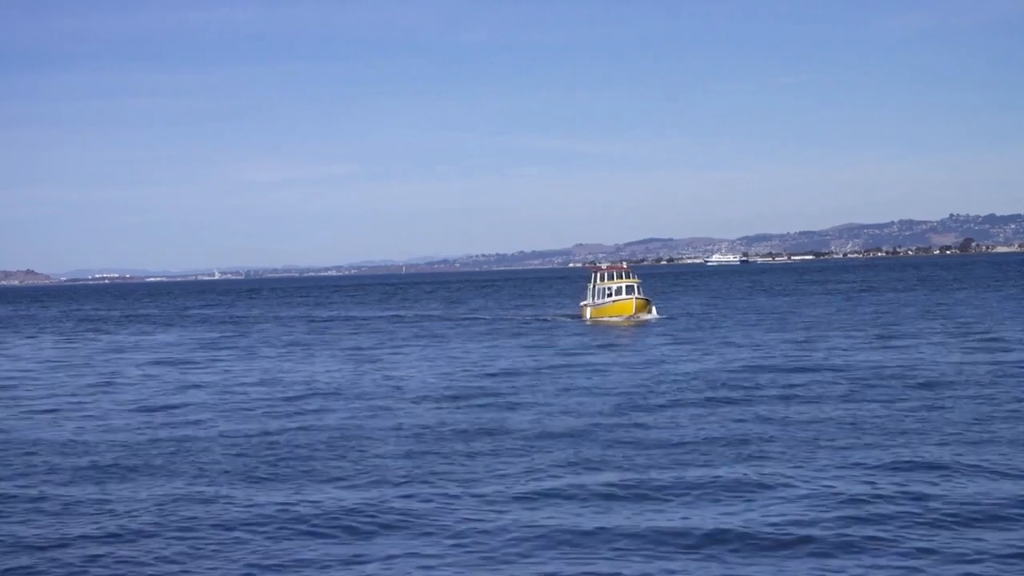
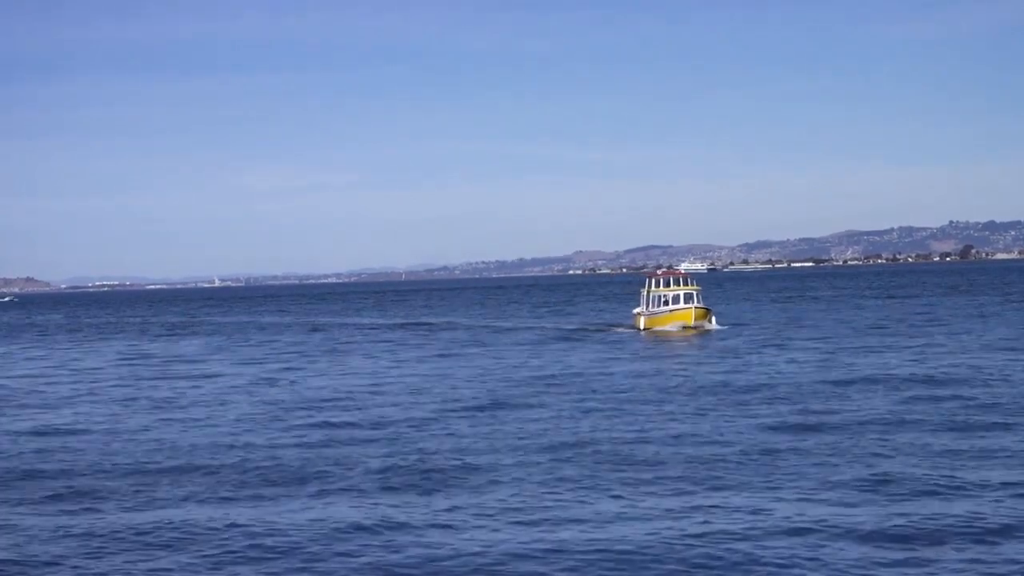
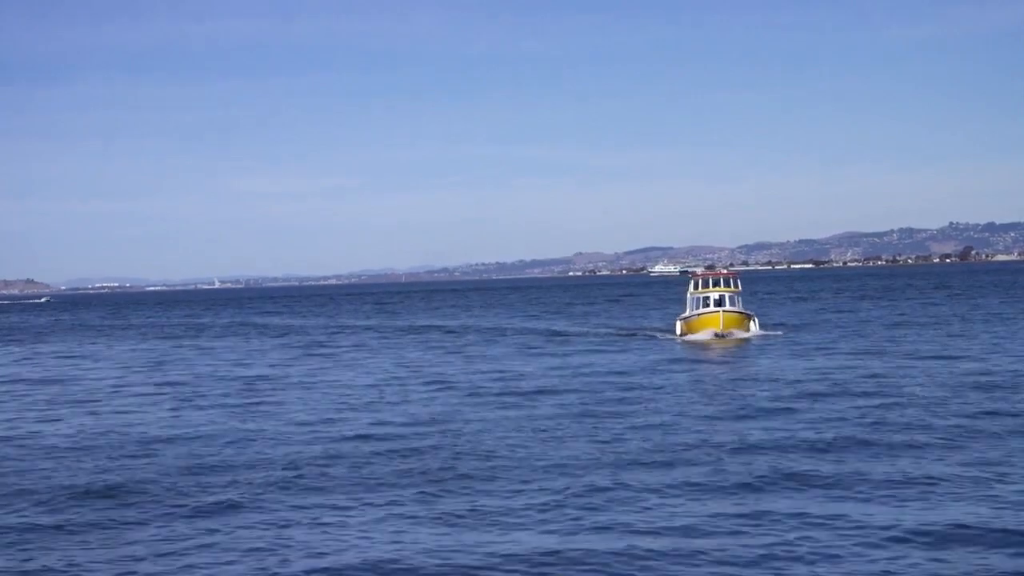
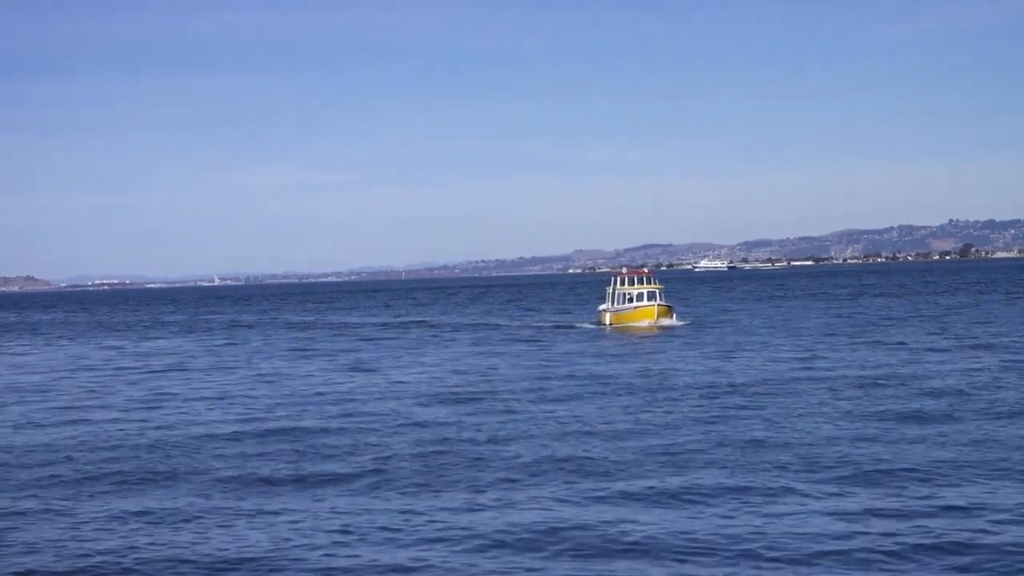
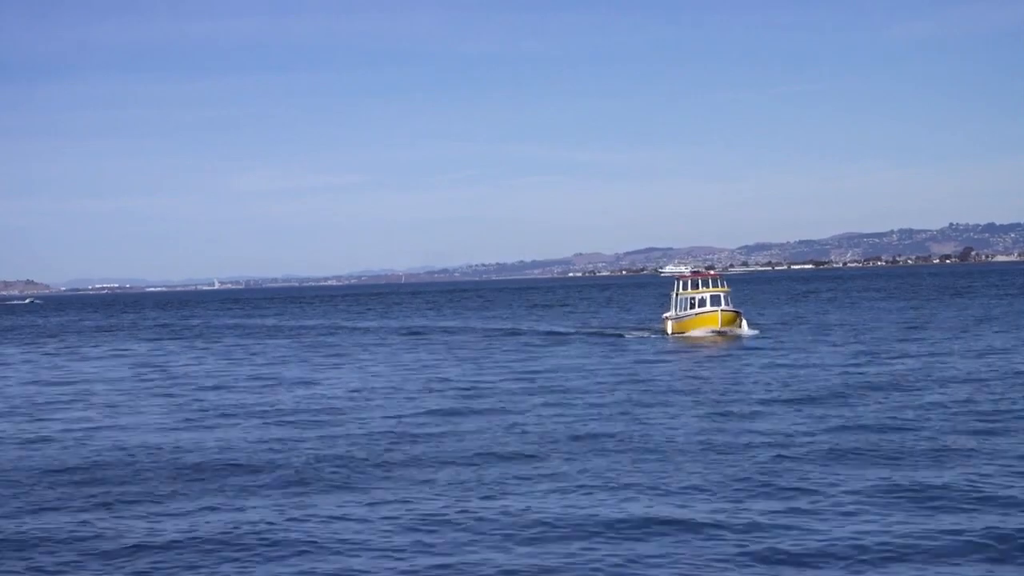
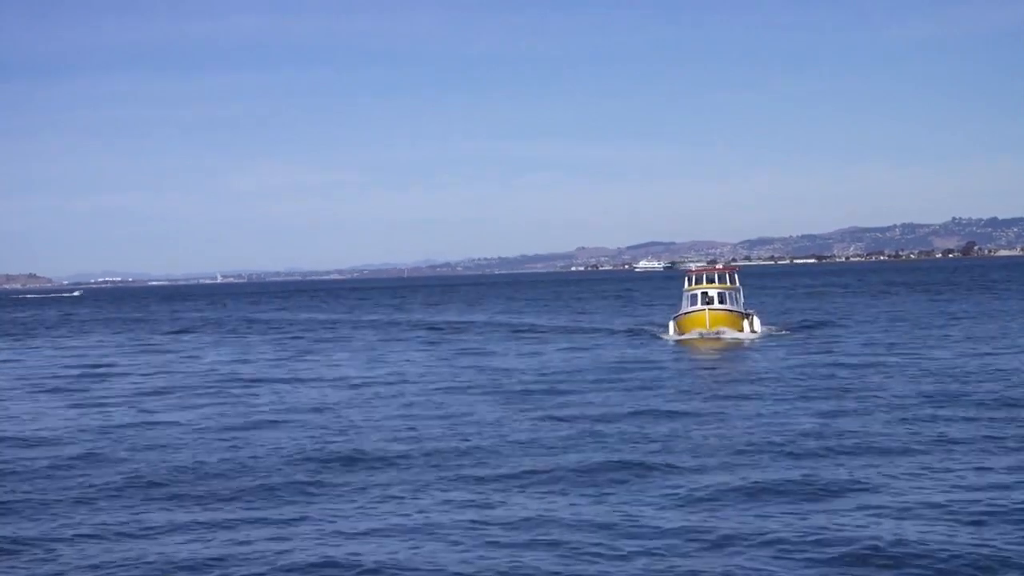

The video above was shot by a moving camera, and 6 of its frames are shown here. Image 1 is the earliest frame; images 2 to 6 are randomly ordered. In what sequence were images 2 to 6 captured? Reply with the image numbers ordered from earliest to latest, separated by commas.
4, 2, 5, 3, 6
